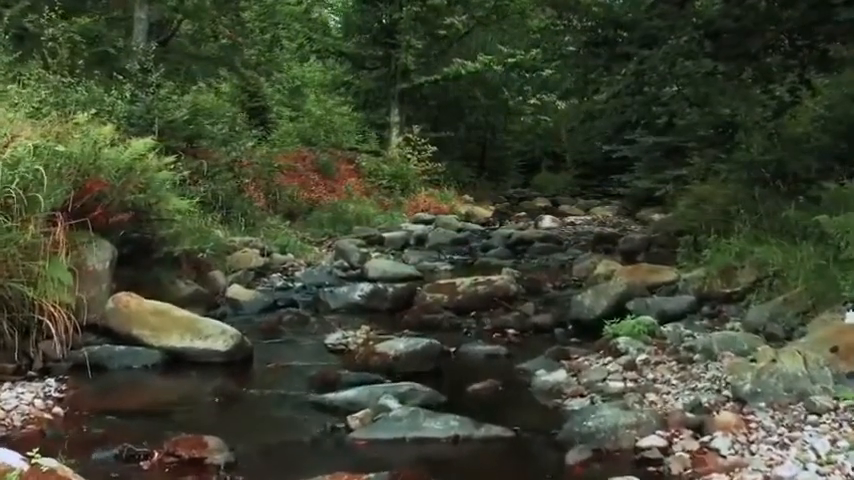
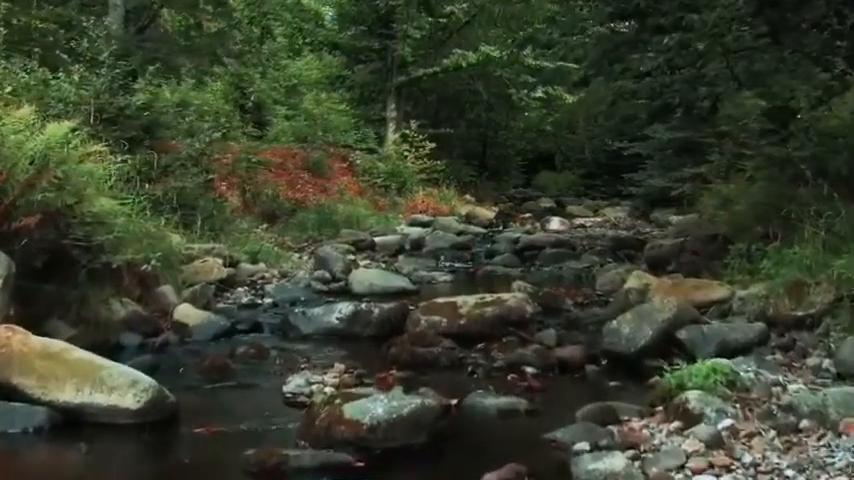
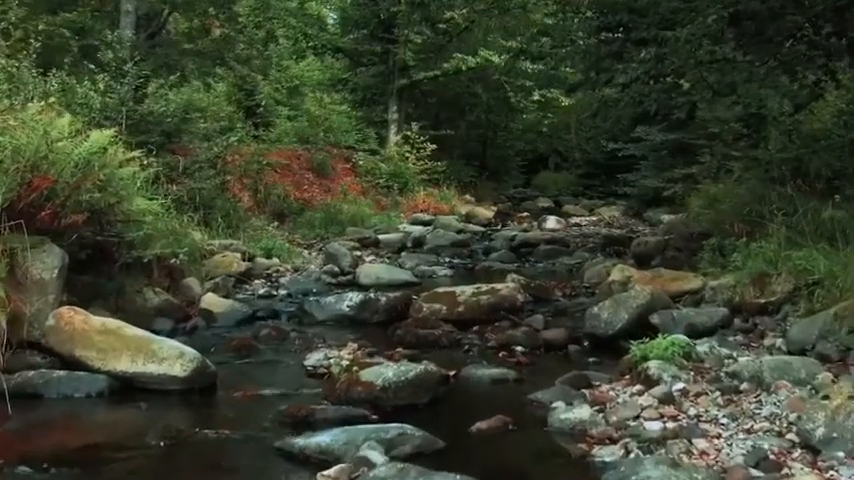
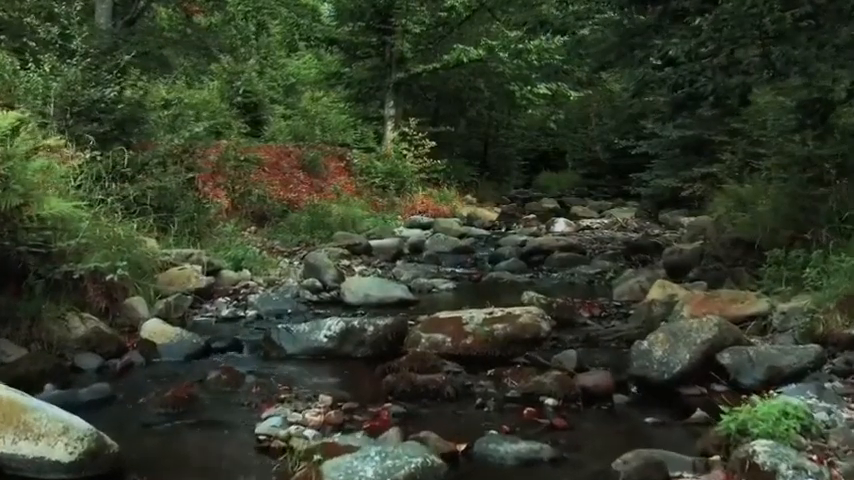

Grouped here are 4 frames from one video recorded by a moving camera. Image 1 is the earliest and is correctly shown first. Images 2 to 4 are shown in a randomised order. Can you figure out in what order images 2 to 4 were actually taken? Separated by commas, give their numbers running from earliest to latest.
3, 2, 4
